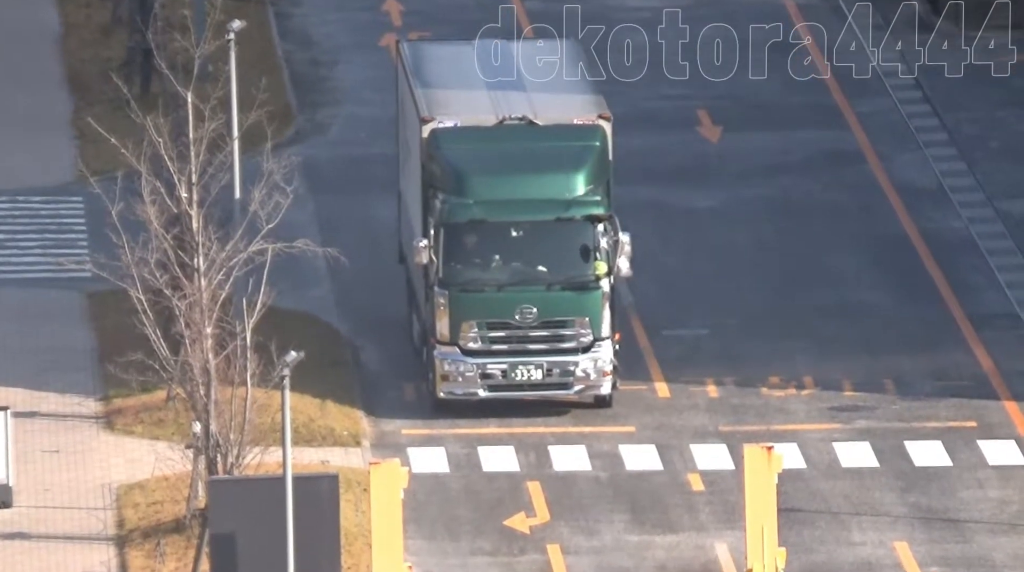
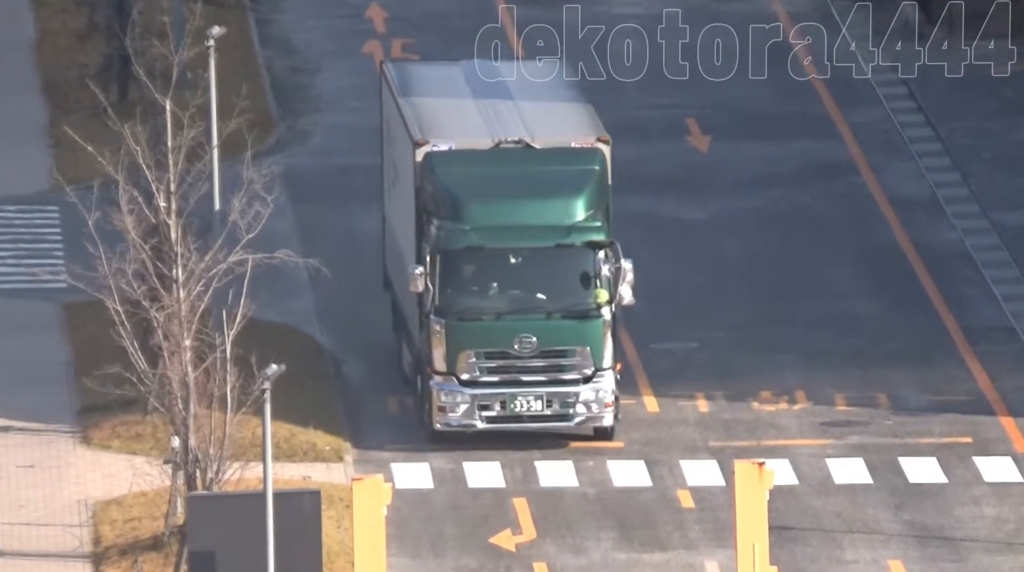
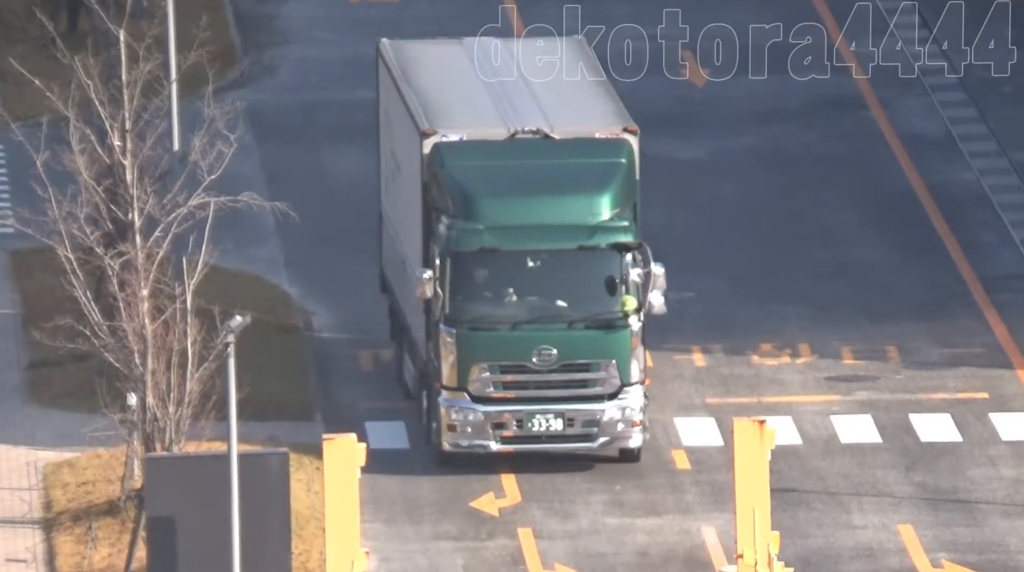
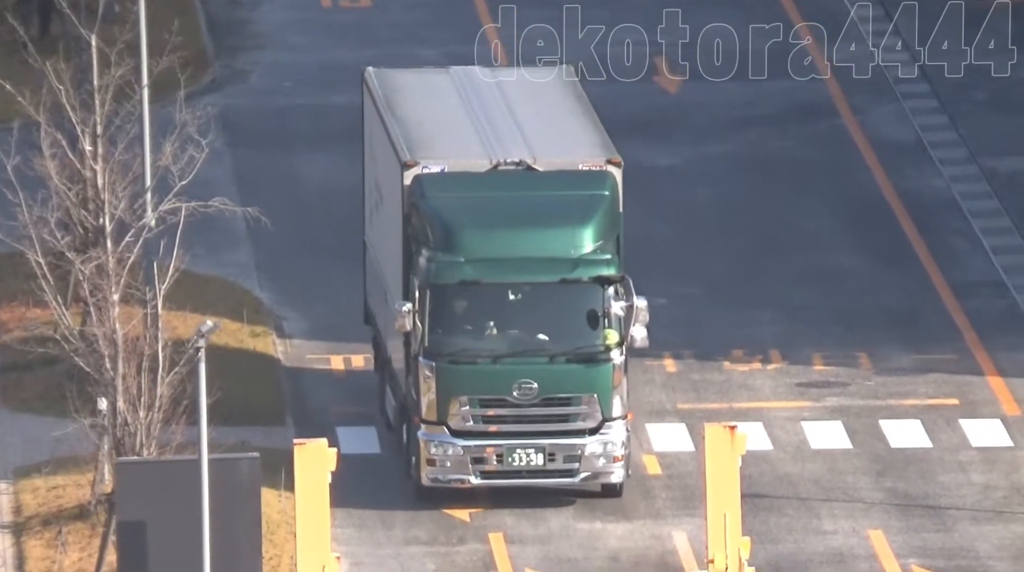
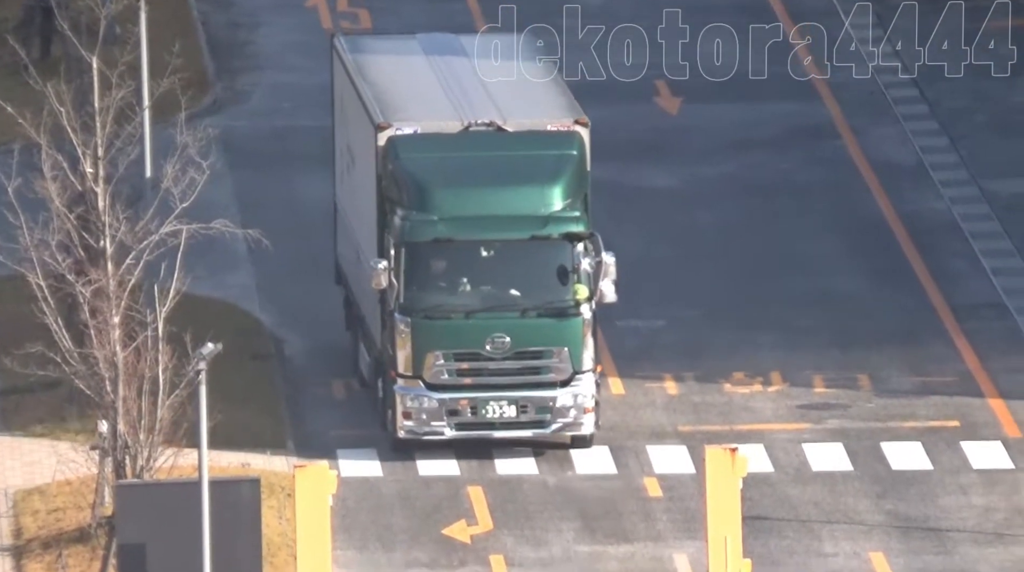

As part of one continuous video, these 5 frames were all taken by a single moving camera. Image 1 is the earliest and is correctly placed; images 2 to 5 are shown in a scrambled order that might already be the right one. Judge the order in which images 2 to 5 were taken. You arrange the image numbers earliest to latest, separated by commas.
2, 5, 3, 4
